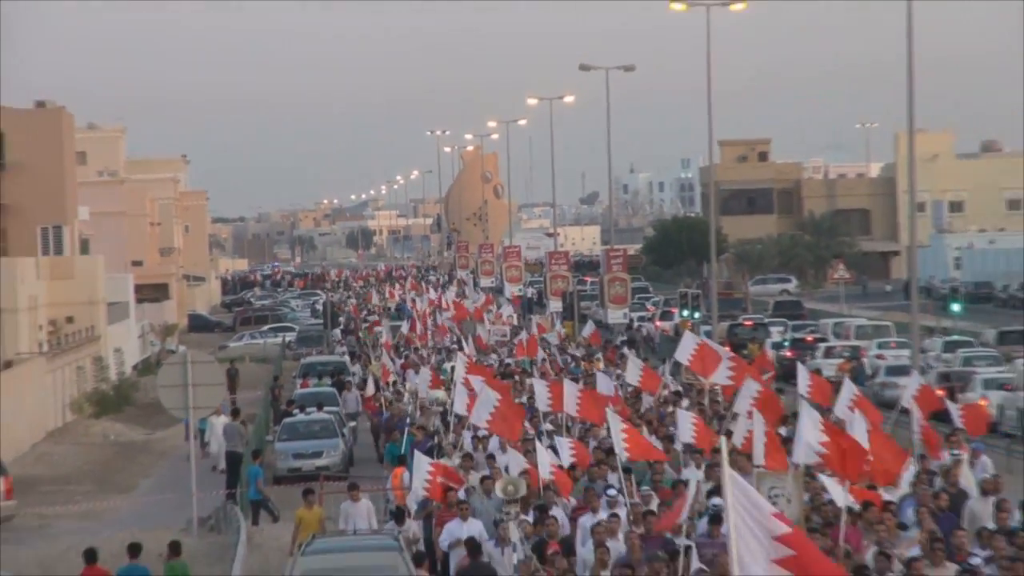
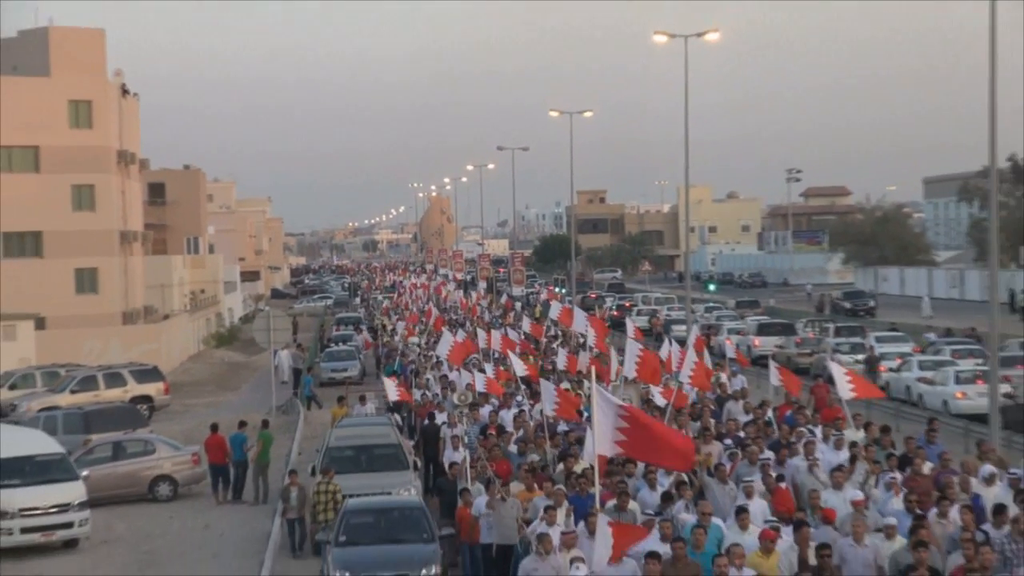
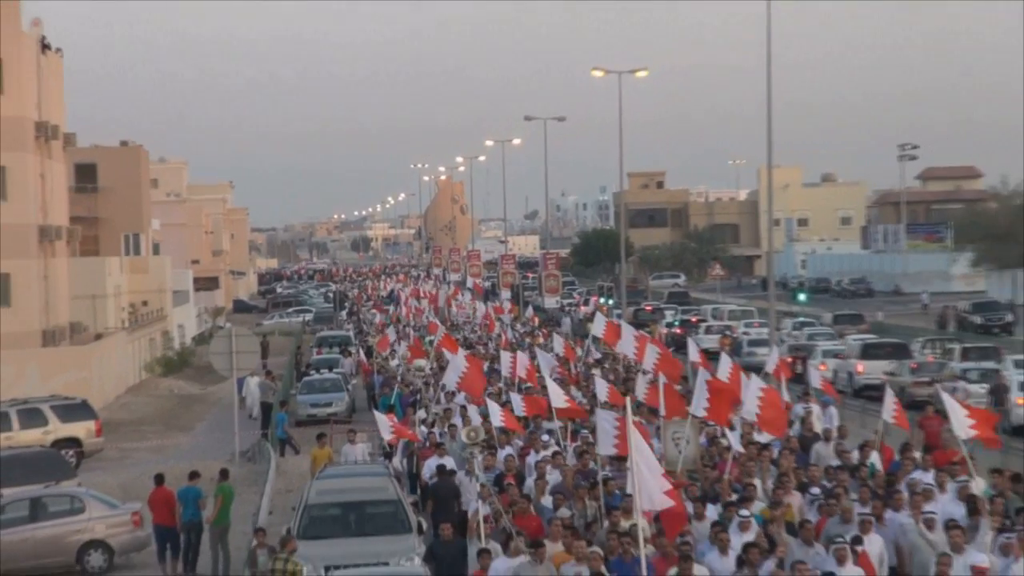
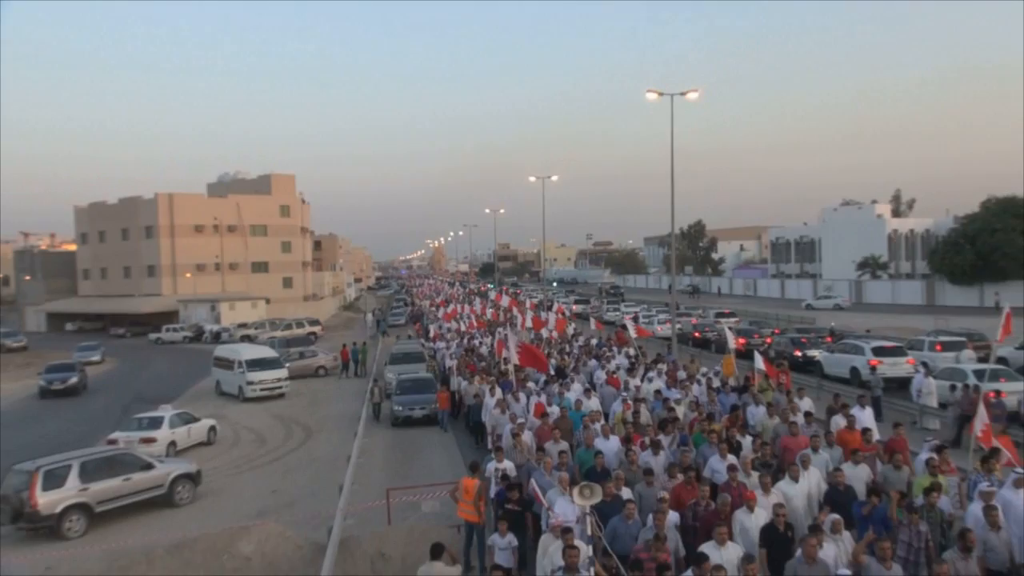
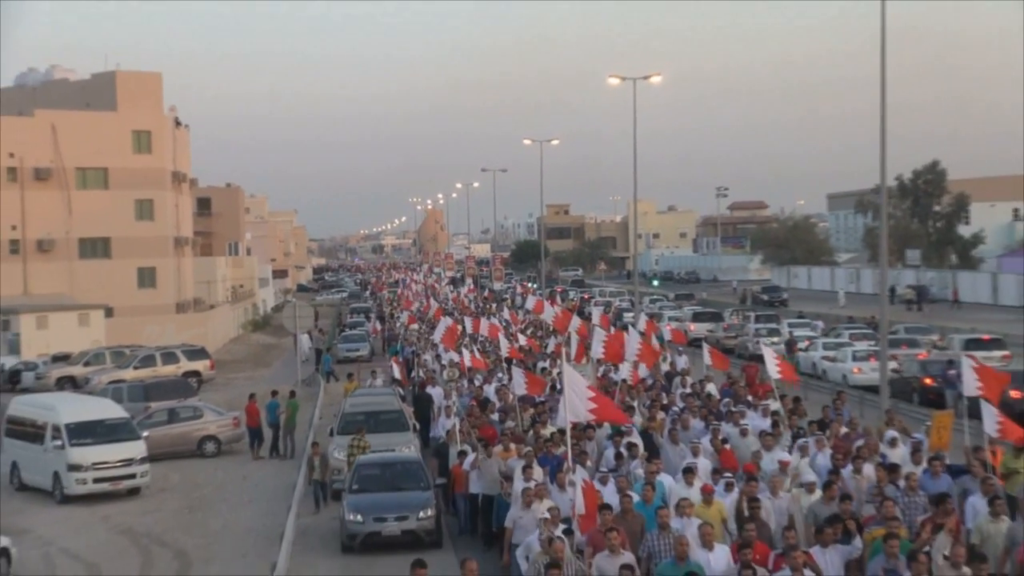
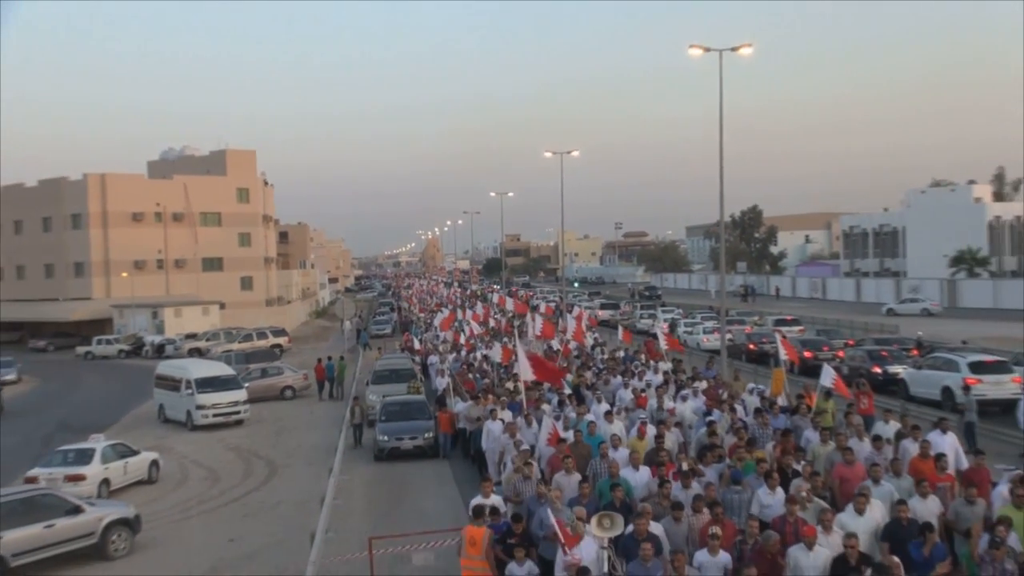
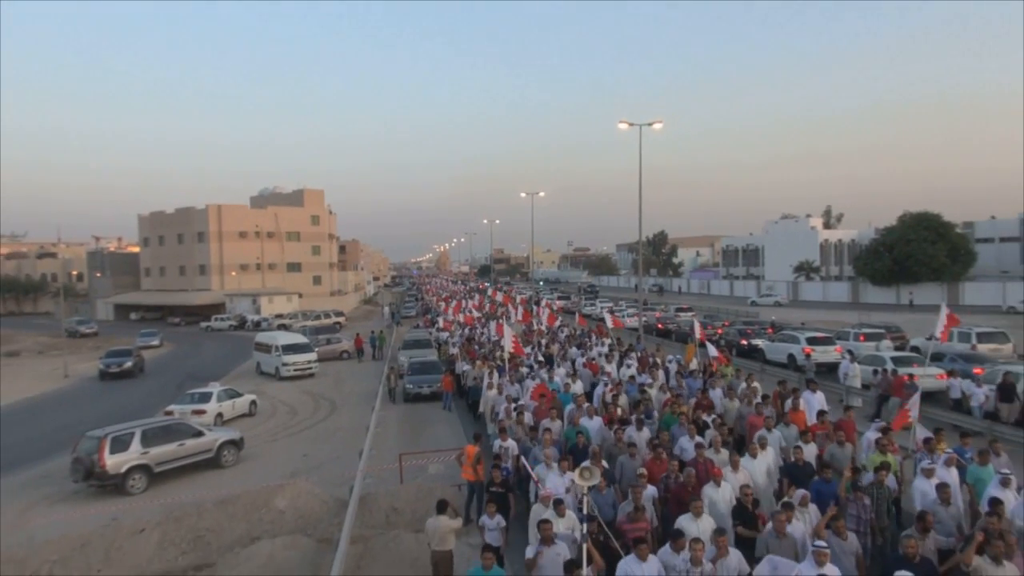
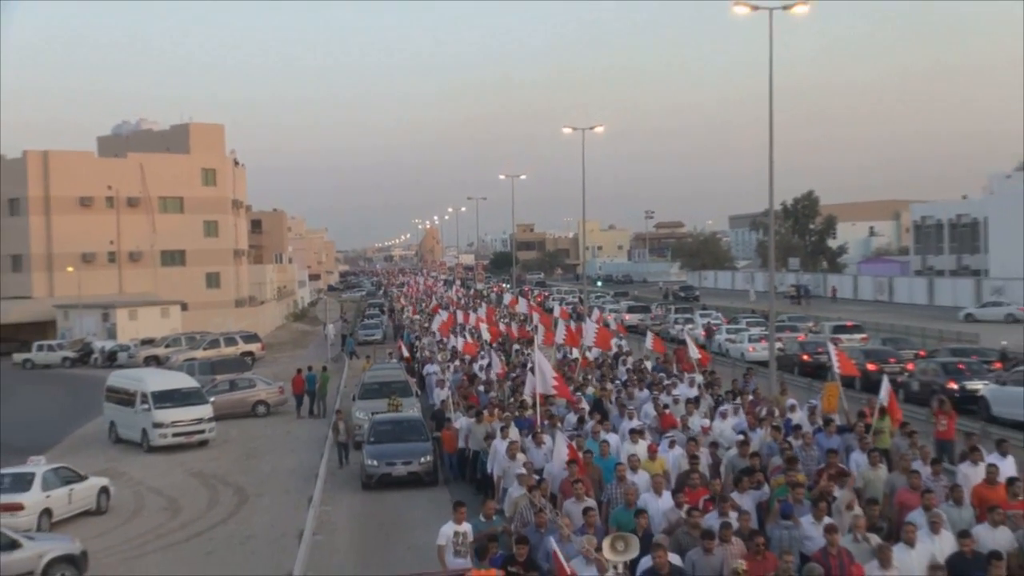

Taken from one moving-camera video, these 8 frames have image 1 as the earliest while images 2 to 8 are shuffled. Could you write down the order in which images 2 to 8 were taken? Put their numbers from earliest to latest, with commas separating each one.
3, 2, 5, 8, 6, 4, 7
